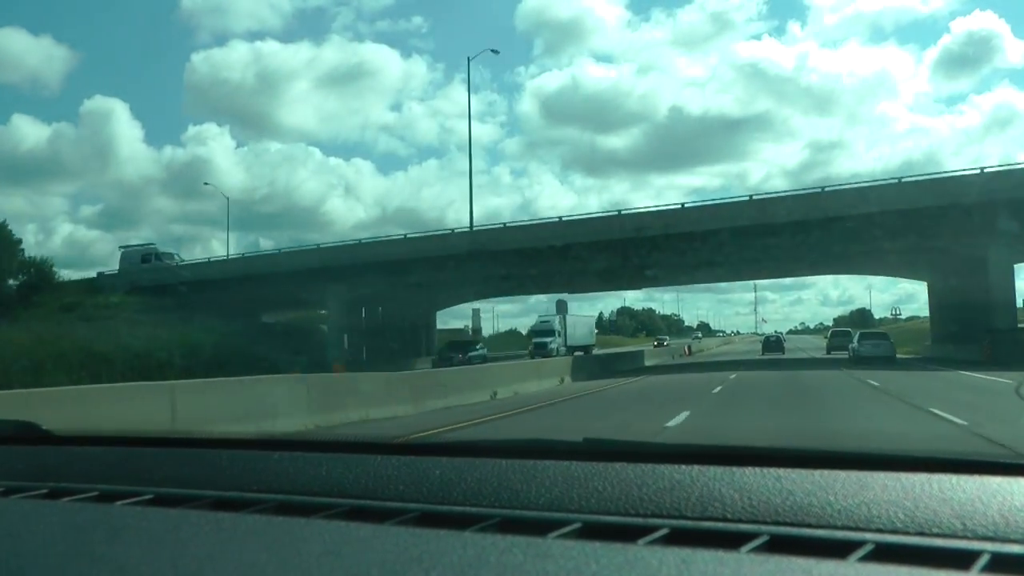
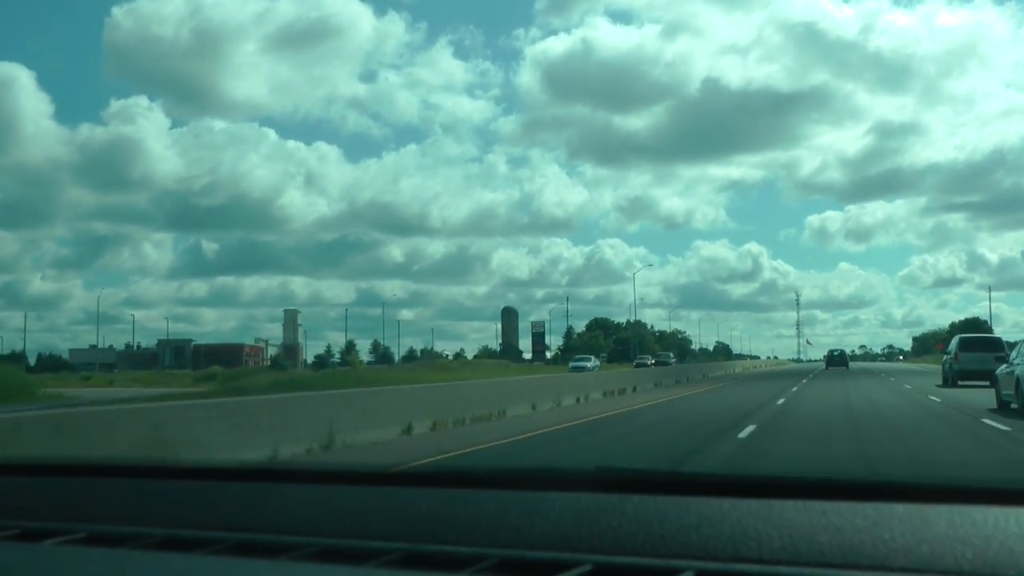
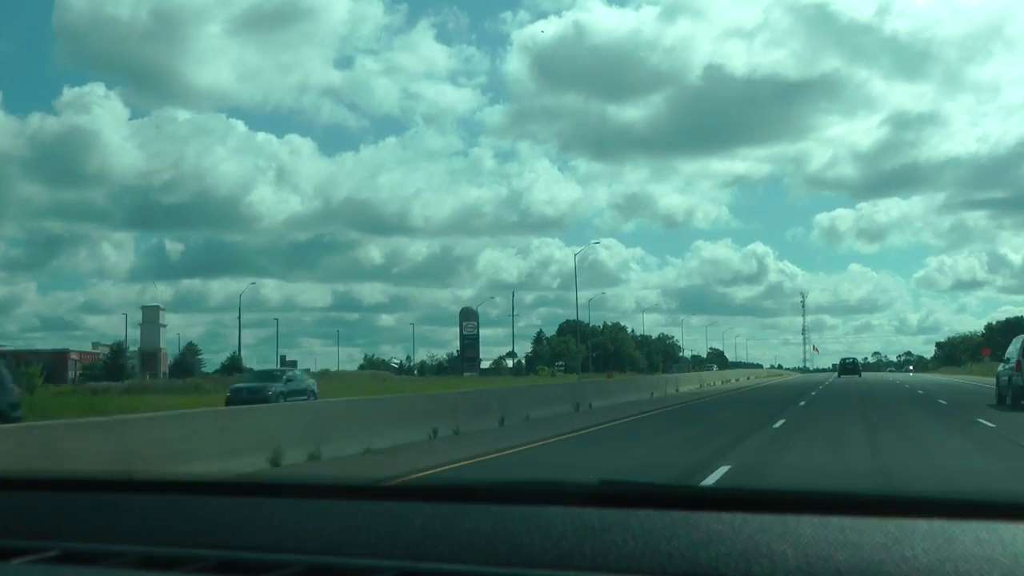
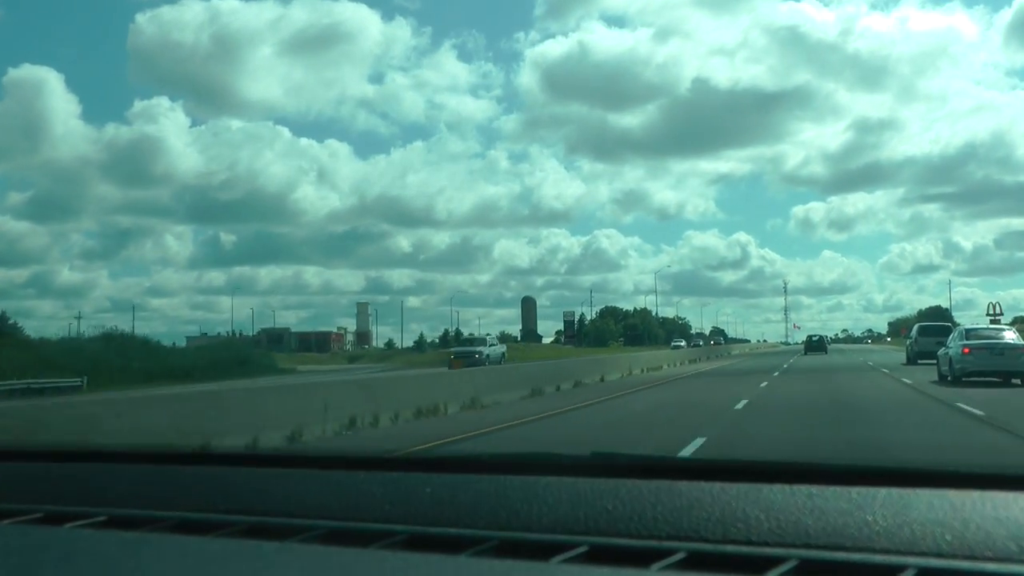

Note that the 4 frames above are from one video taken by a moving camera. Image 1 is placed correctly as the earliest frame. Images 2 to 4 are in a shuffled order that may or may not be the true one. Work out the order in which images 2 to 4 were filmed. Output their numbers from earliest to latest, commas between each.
4, 2, 3
